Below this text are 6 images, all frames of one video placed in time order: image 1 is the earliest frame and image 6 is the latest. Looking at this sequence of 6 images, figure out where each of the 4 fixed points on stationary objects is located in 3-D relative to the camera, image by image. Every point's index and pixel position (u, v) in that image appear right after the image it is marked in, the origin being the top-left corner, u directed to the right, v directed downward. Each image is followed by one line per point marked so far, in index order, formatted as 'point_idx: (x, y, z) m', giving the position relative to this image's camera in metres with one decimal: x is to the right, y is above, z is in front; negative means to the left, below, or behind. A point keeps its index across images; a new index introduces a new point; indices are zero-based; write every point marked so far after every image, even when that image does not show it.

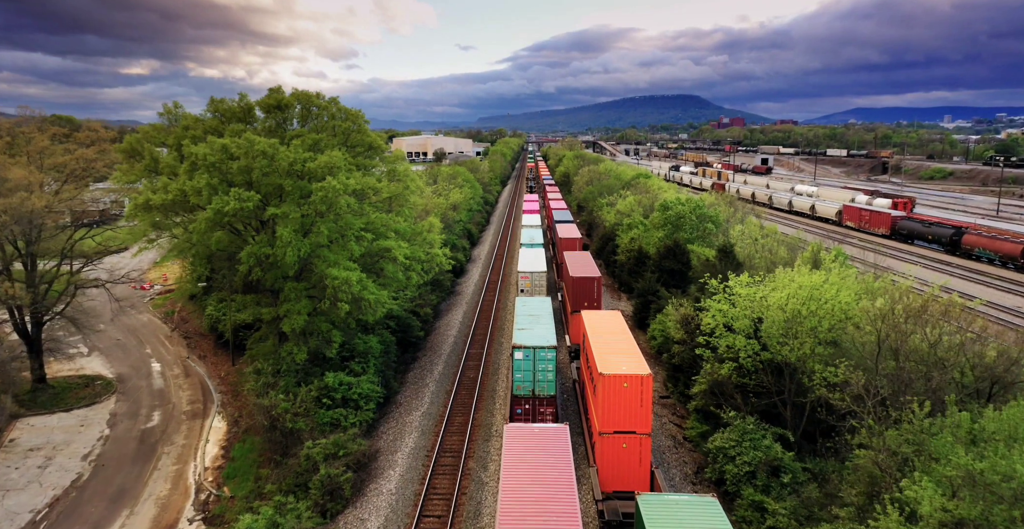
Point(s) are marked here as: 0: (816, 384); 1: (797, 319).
0: (+10.4, -4.1, +18.7) m
1: (+10.2, -2.0, +19.4) m
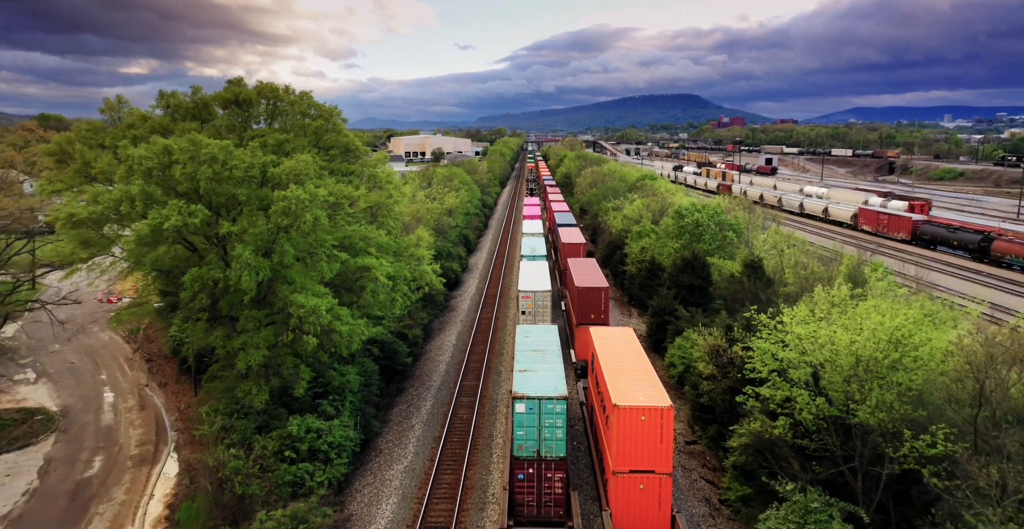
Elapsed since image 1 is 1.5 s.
0: (+10.4, -5.0, +14.6) m
1: (+10.2, -3.0, +15.3) m
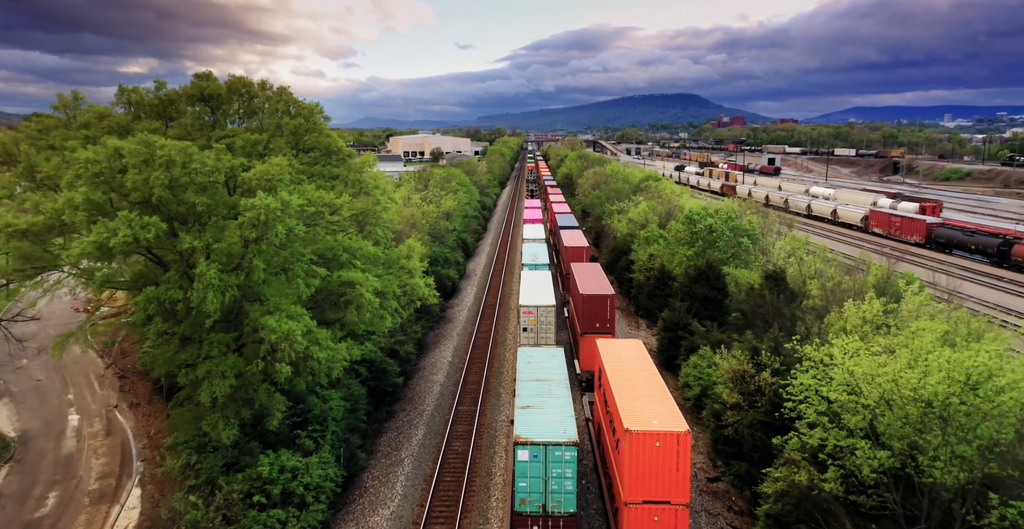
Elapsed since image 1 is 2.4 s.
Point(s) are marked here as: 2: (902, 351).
0: (+10.4, -5.7, +12.1) m
1: (+10.3, -3.6, +12.8) m
2: (+10.0, -2.2, +14.0) m
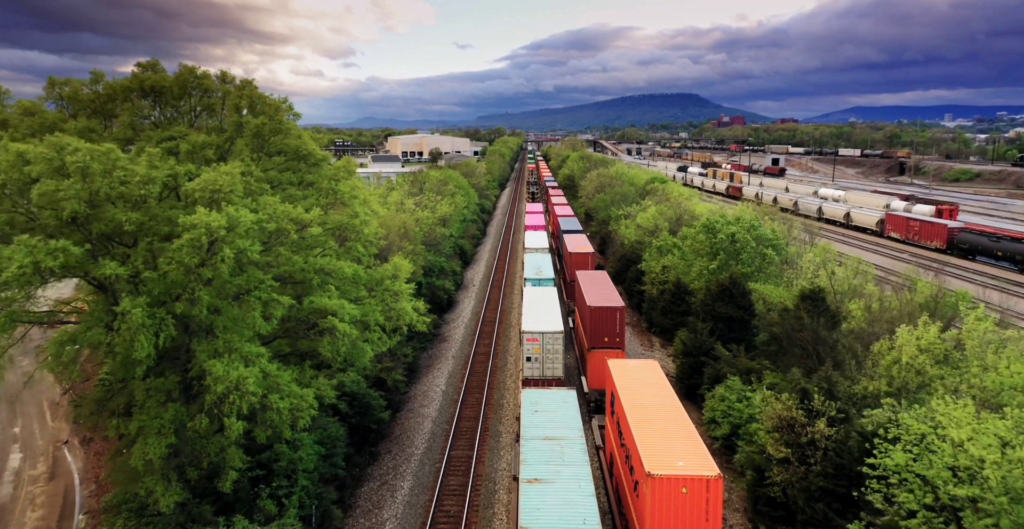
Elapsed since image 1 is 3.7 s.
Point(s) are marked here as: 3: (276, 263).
0: (+10.5, -6.5, +8.6) m
1: (+10.4, -4.4, +9.4) m
2: (+10.1, -3.1, +10.6) m
3: (-7.4, +0.1, +17.1) m
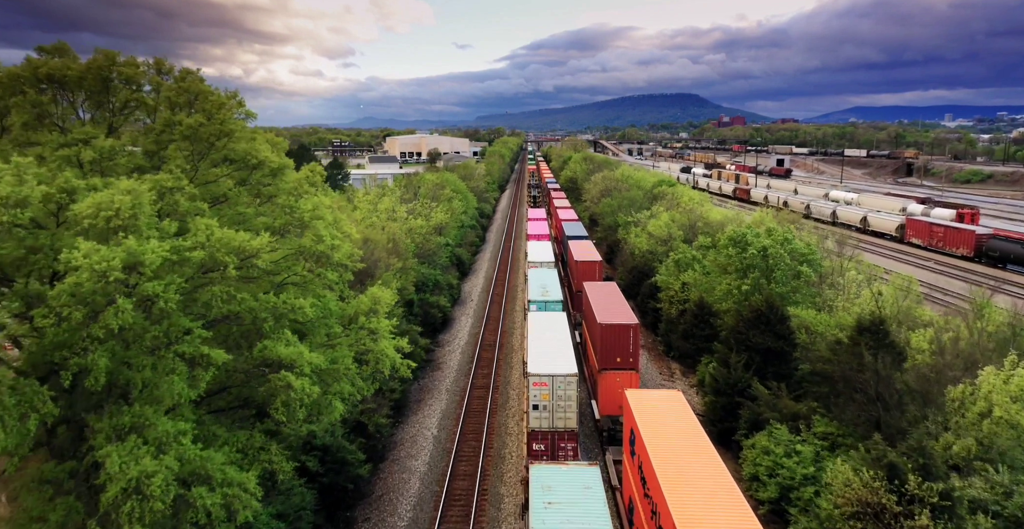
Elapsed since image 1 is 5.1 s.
0: (+10.7, -7.5, +4.7) m
1: (+10.5, -5.4, +5.4) m
2: (+10.2, -4.1, +6.6) m
3: (-7.2, -1.0, +13.1) m
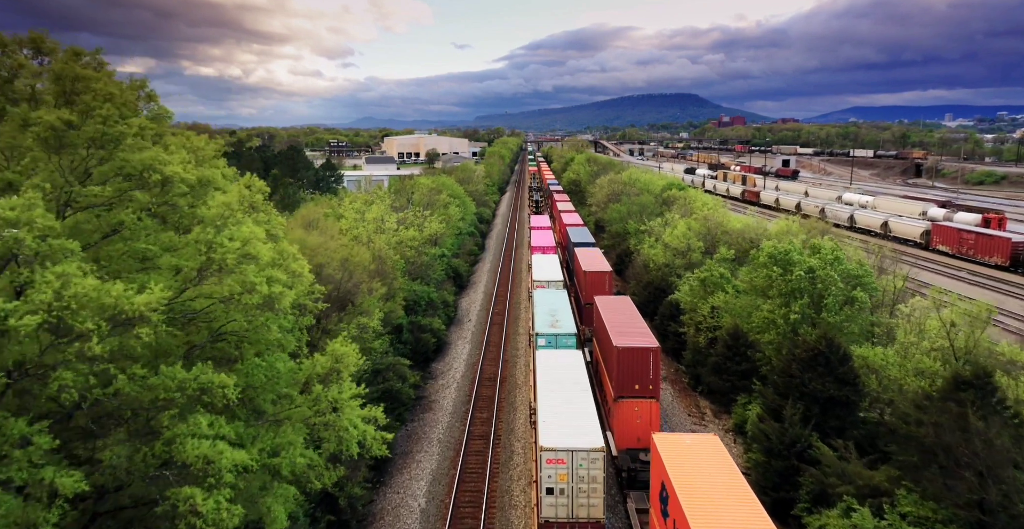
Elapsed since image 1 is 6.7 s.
0: (+10.9, -8.6, +0.2) m
1: (+10.7, -6.6, +1.0) m
2: (+10.5, -5.2, +2.2) m
3: (-7.0, -2.1, +8.7) m
